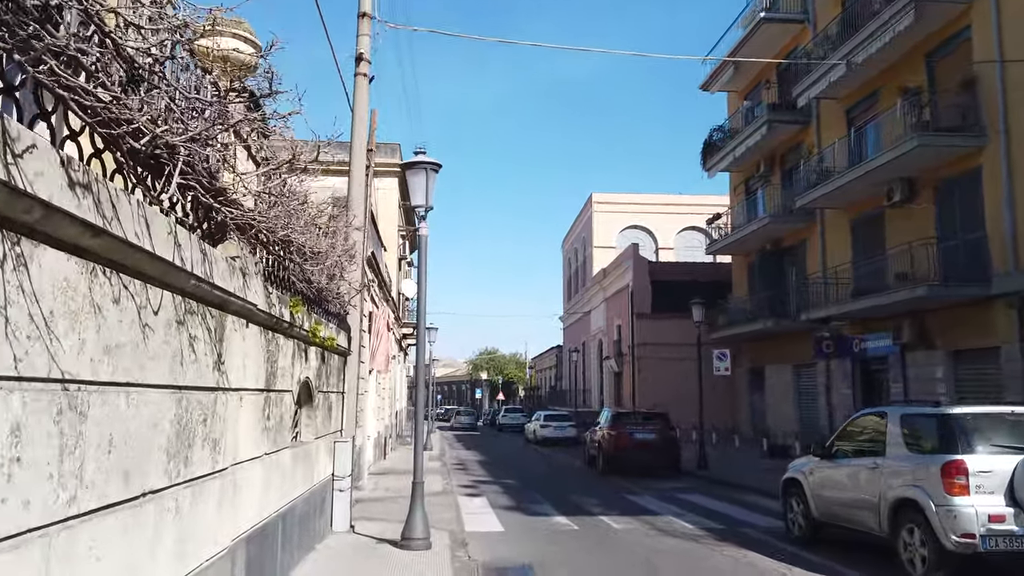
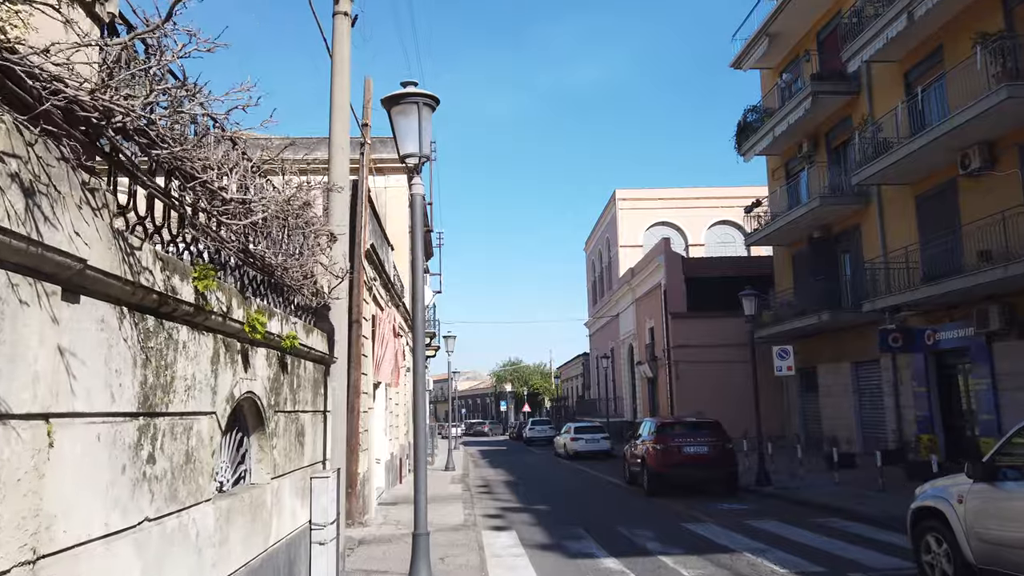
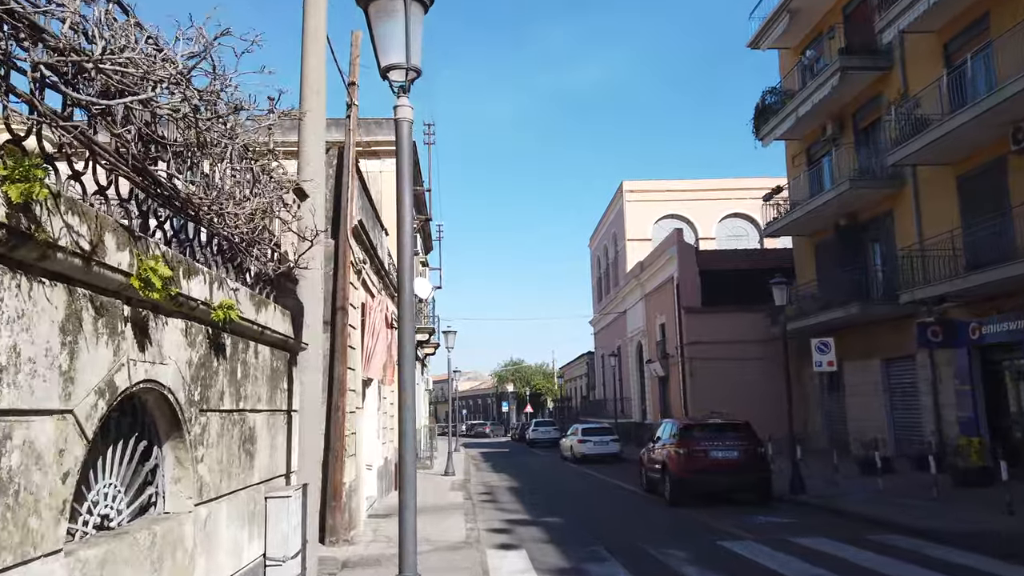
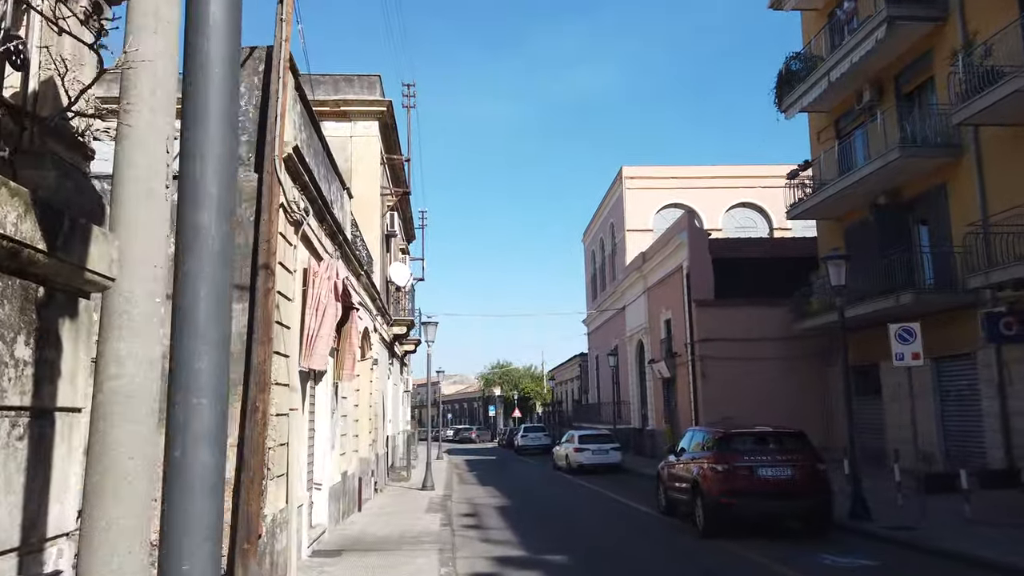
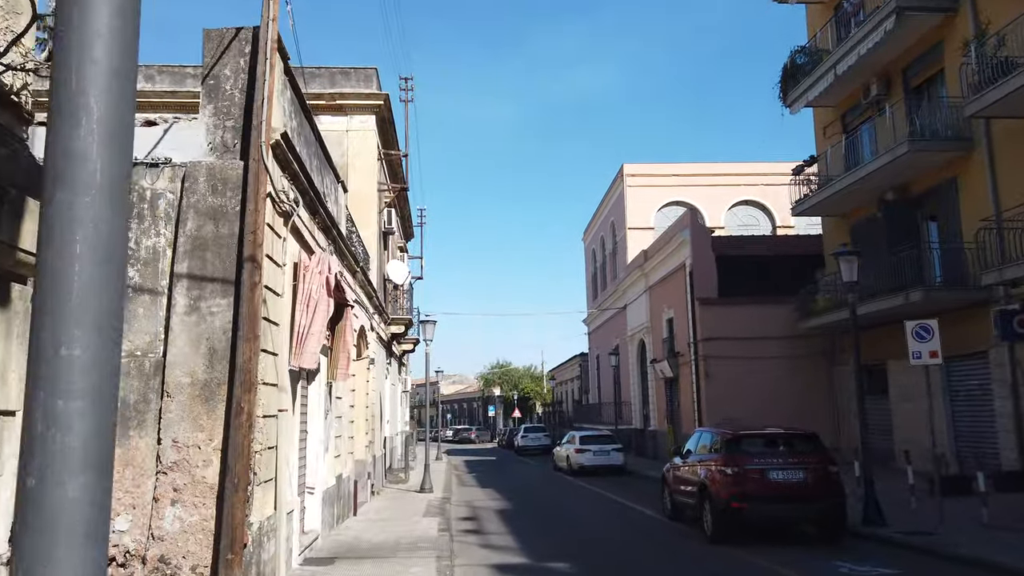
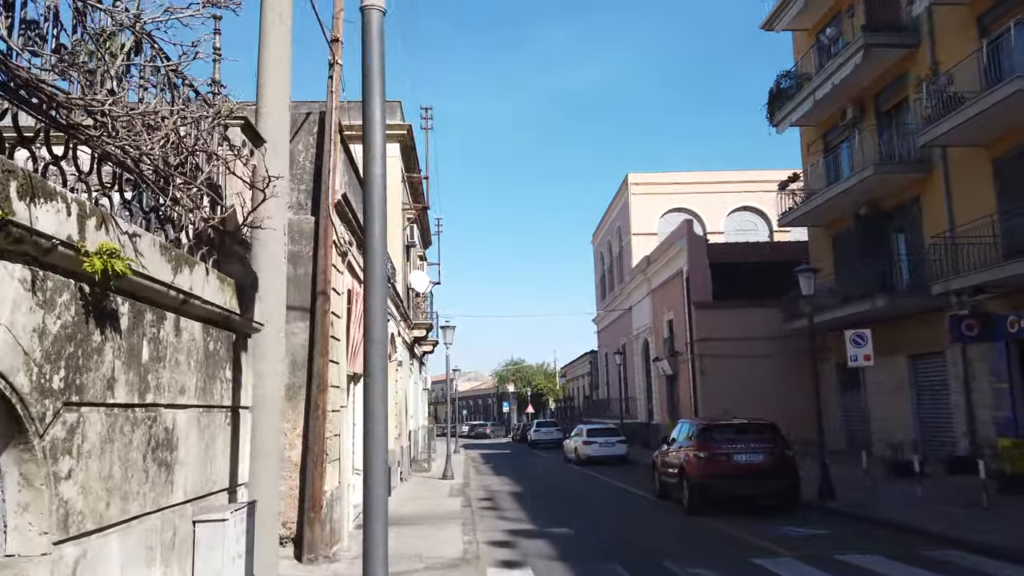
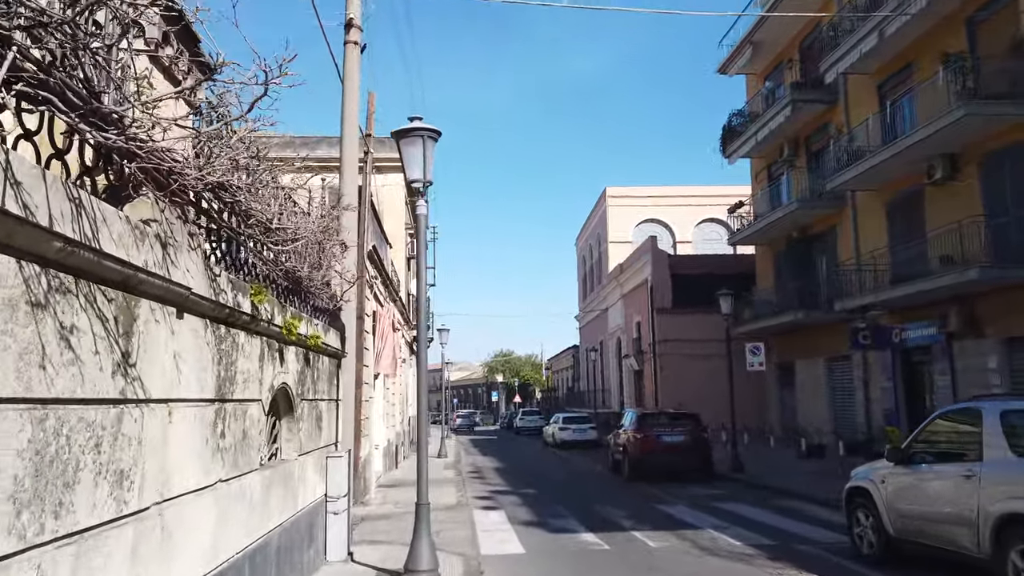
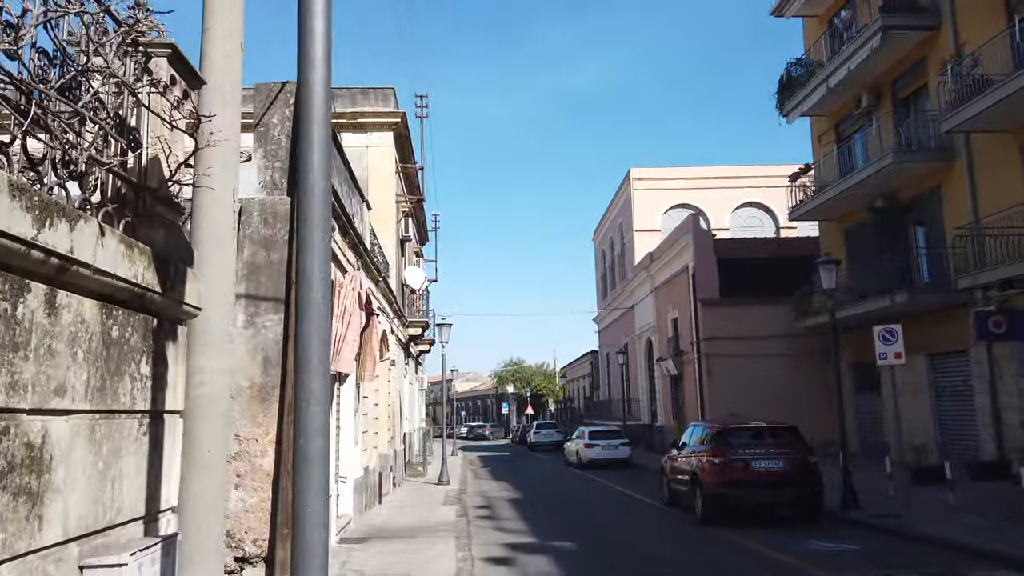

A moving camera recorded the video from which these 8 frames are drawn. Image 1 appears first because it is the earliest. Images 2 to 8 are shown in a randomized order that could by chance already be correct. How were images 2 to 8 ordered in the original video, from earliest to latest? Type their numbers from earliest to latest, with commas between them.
7, 2, 3, 6, 8, 4, 5
